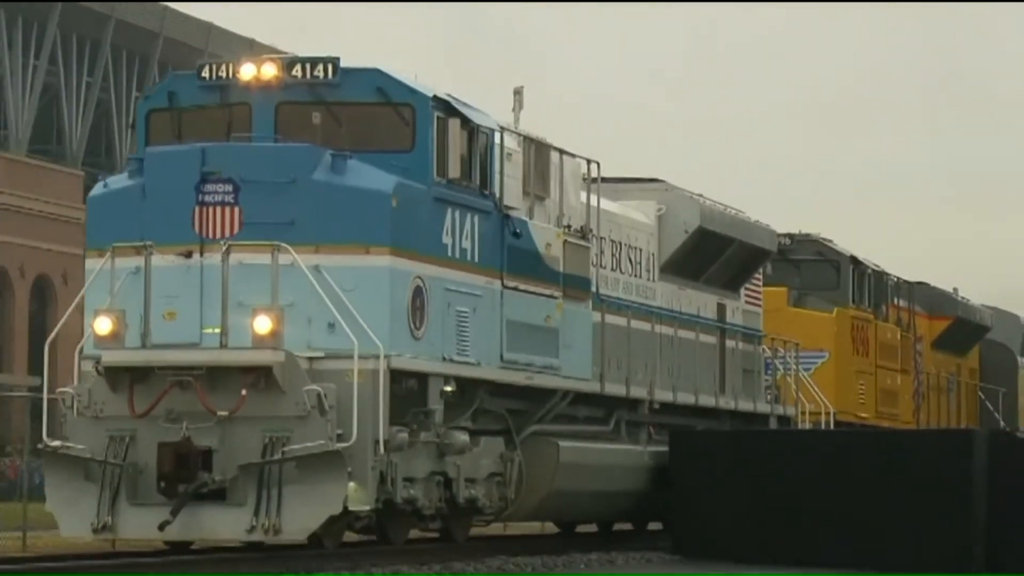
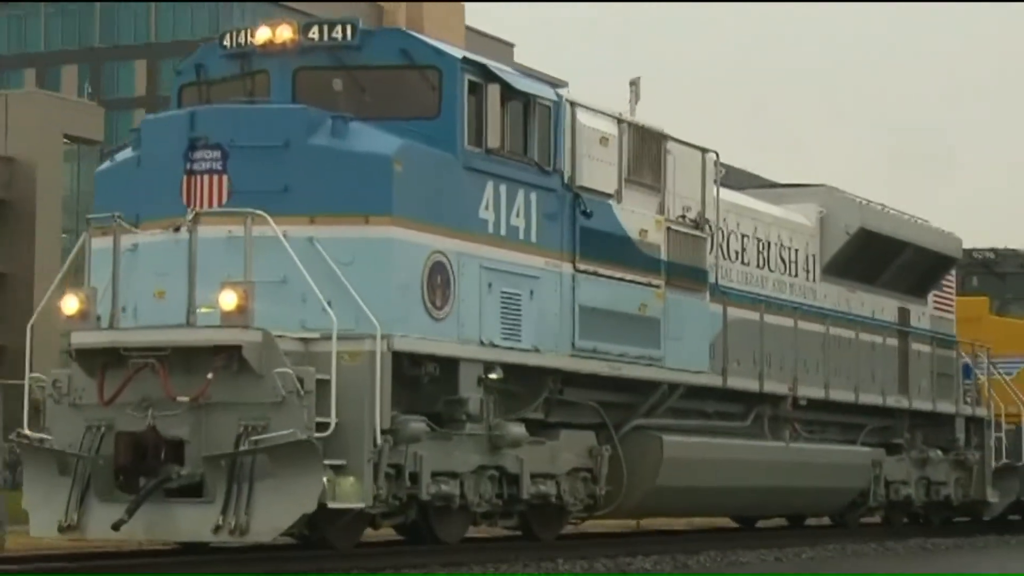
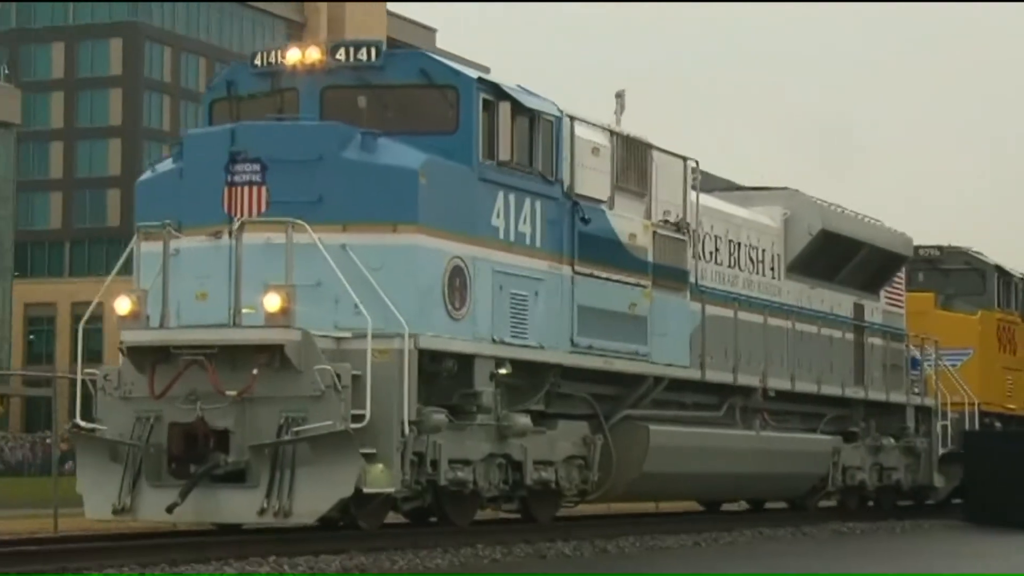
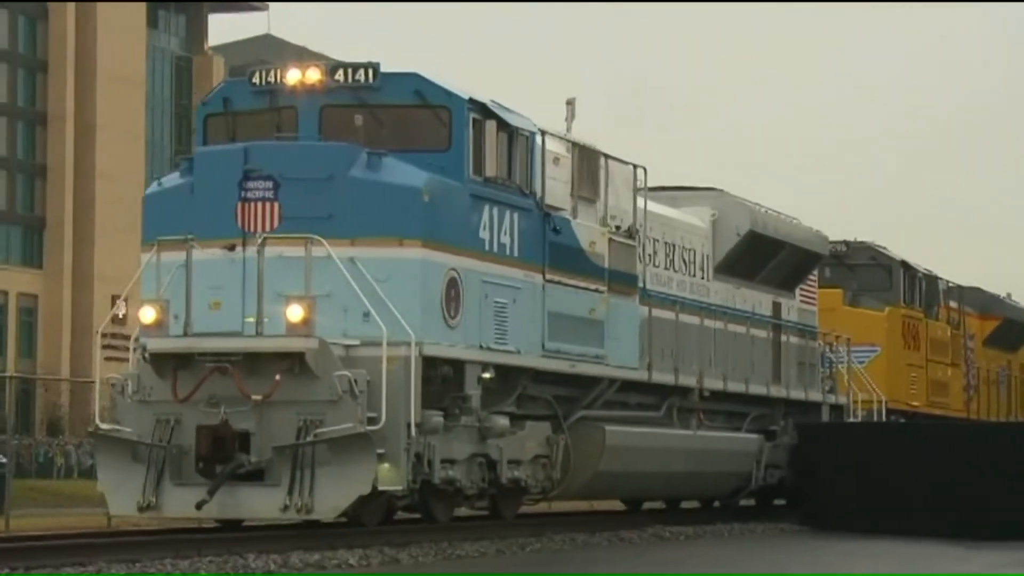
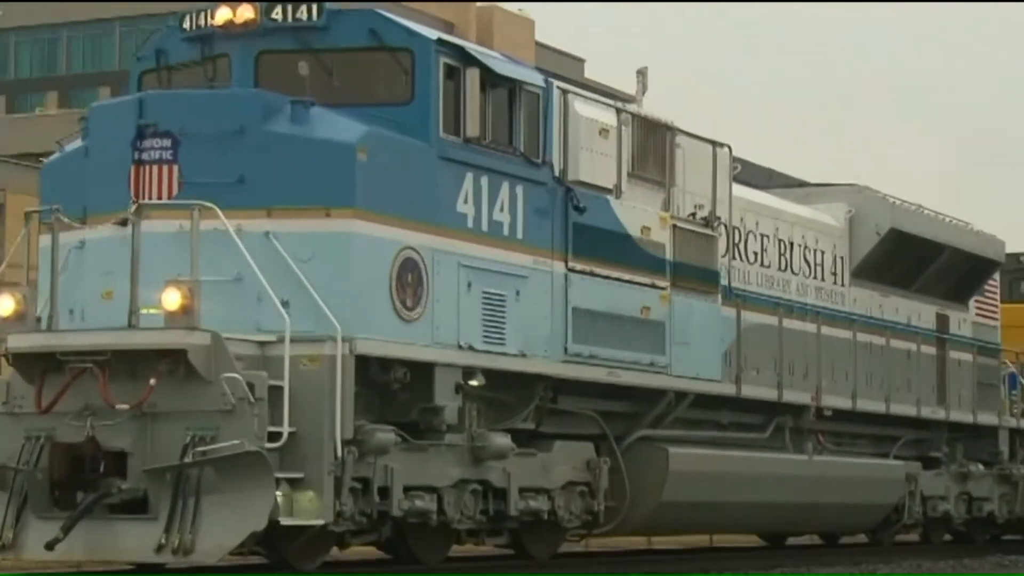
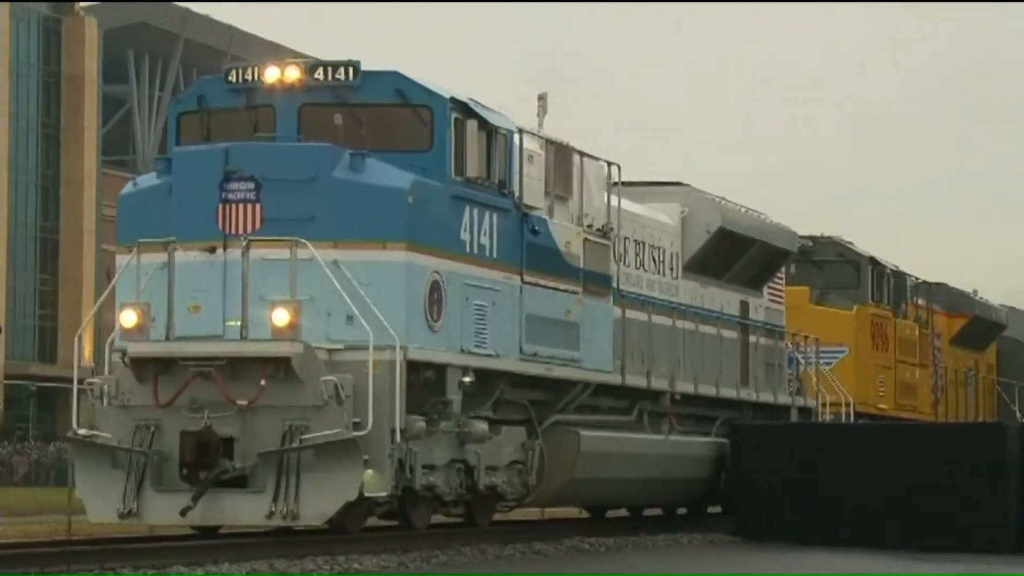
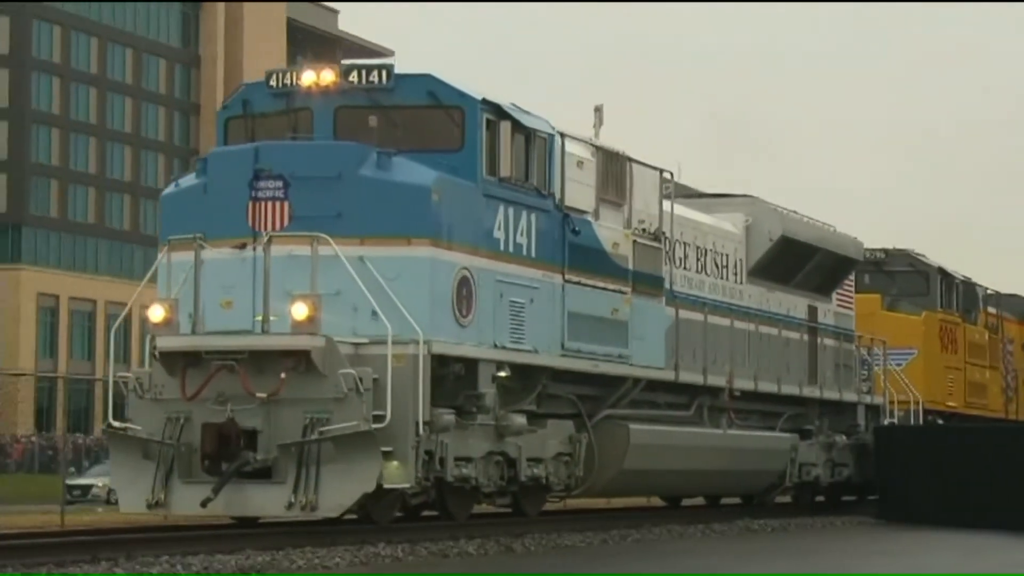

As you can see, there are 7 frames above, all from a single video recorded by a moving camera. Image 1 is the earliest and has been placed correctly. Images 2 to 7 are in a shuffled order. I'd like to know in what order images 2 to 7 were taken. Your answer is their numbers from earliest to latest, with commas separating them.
6, 4, 7, 3, 2, 5
